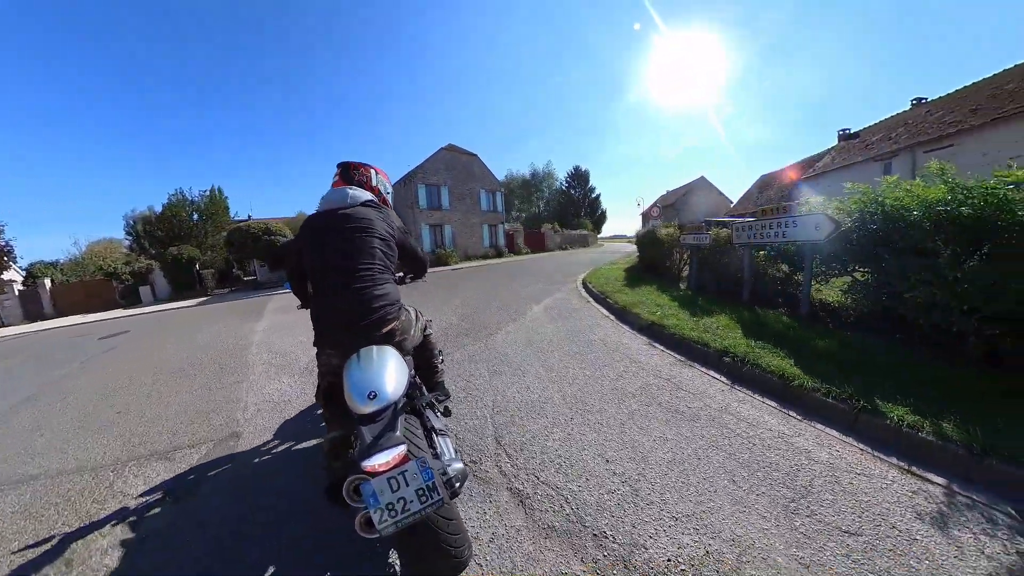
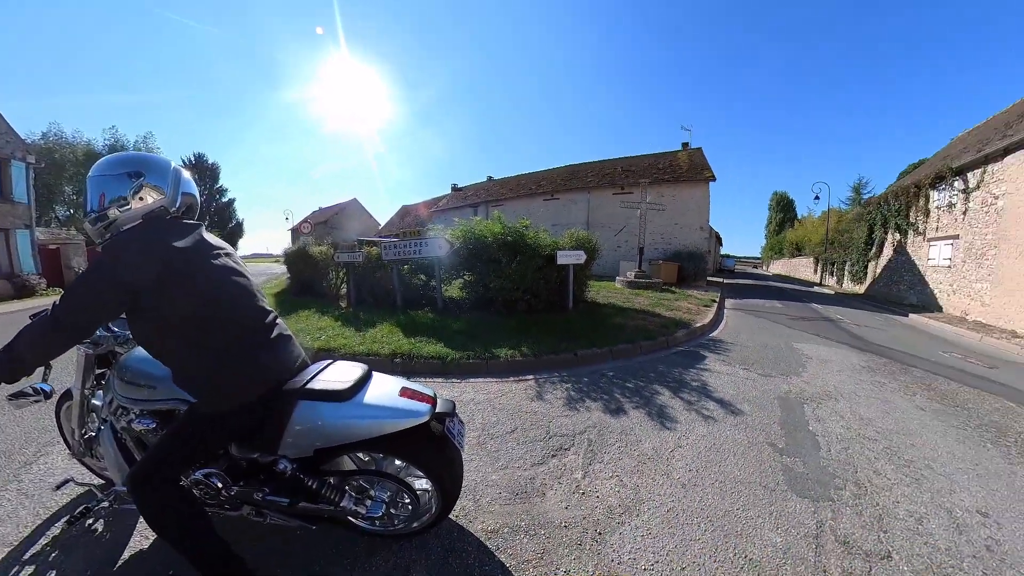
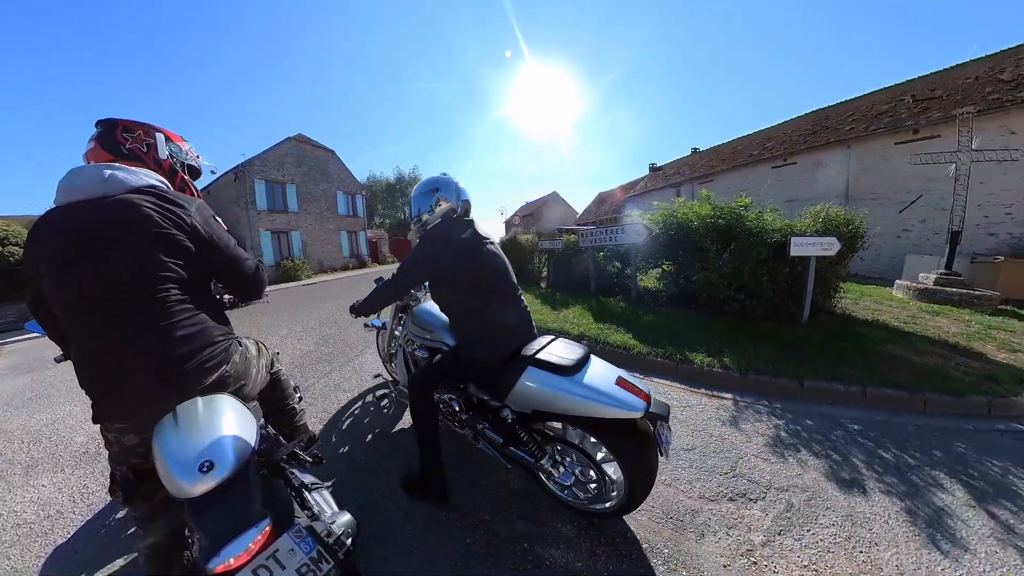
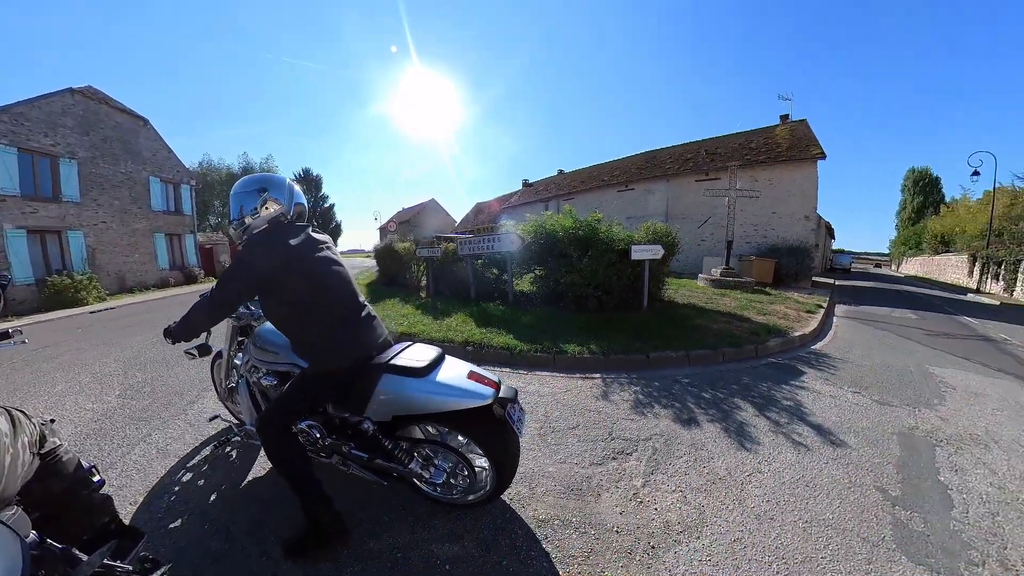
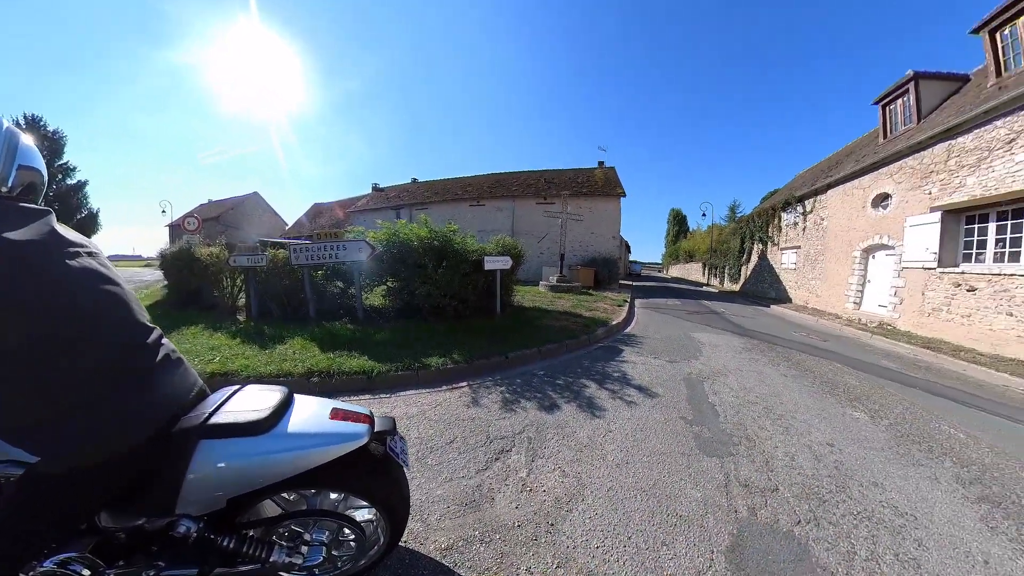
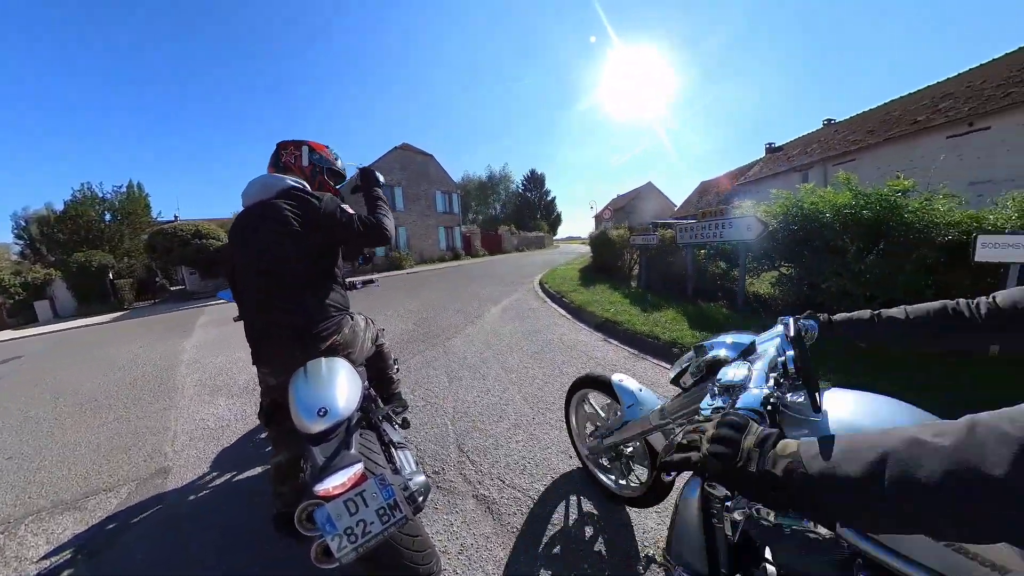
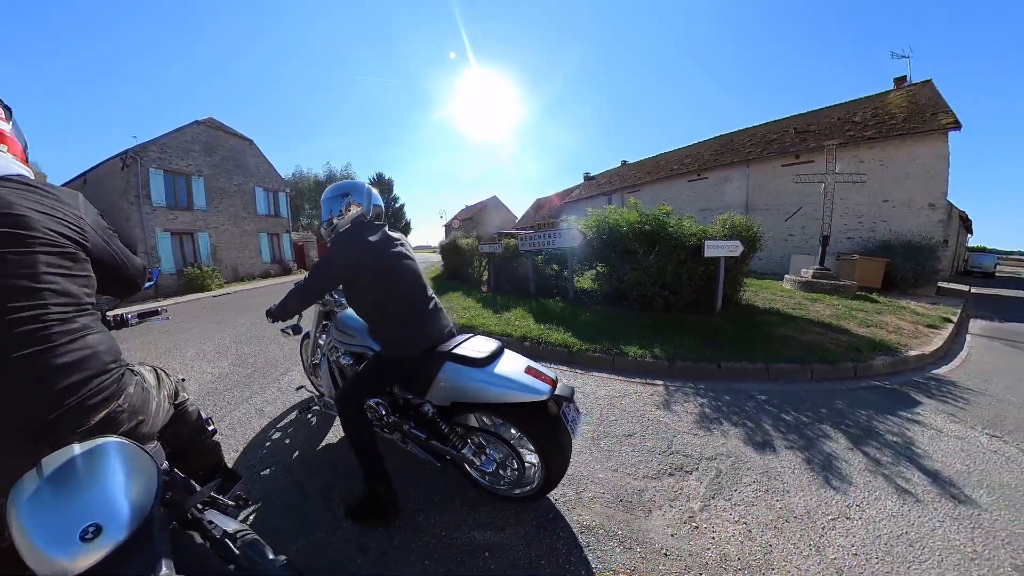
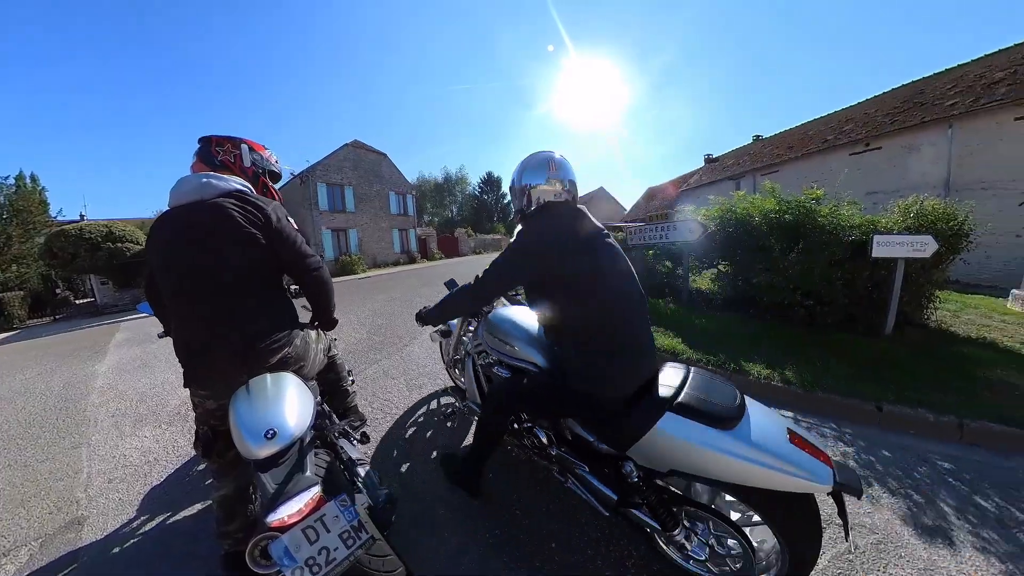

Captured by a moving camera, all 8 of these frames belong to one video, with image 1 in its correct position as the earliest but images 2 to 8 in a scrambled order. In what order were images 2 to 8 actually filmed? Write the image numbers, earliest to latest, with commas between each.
6, 8, 3, 7, 4, 2, 5
